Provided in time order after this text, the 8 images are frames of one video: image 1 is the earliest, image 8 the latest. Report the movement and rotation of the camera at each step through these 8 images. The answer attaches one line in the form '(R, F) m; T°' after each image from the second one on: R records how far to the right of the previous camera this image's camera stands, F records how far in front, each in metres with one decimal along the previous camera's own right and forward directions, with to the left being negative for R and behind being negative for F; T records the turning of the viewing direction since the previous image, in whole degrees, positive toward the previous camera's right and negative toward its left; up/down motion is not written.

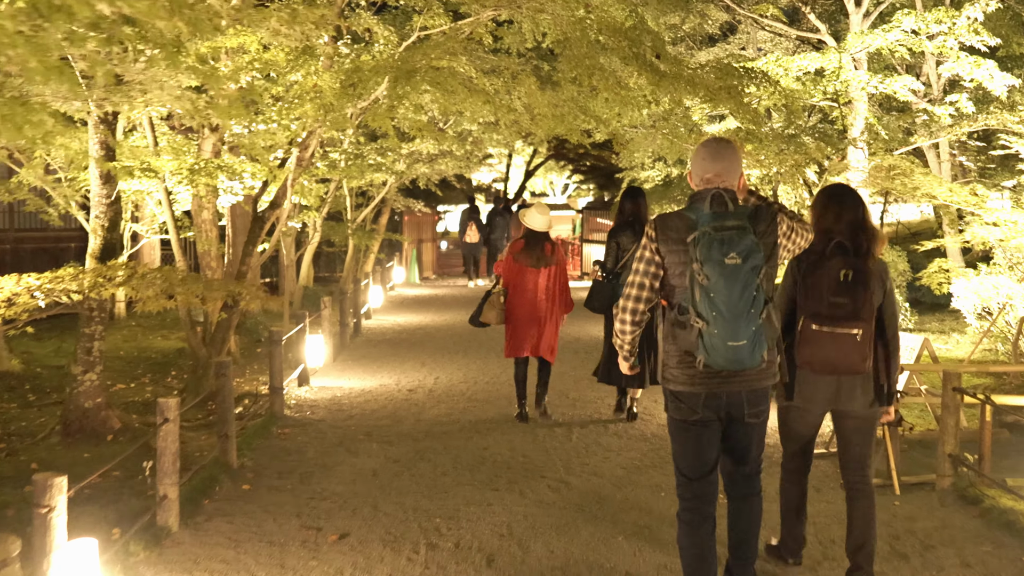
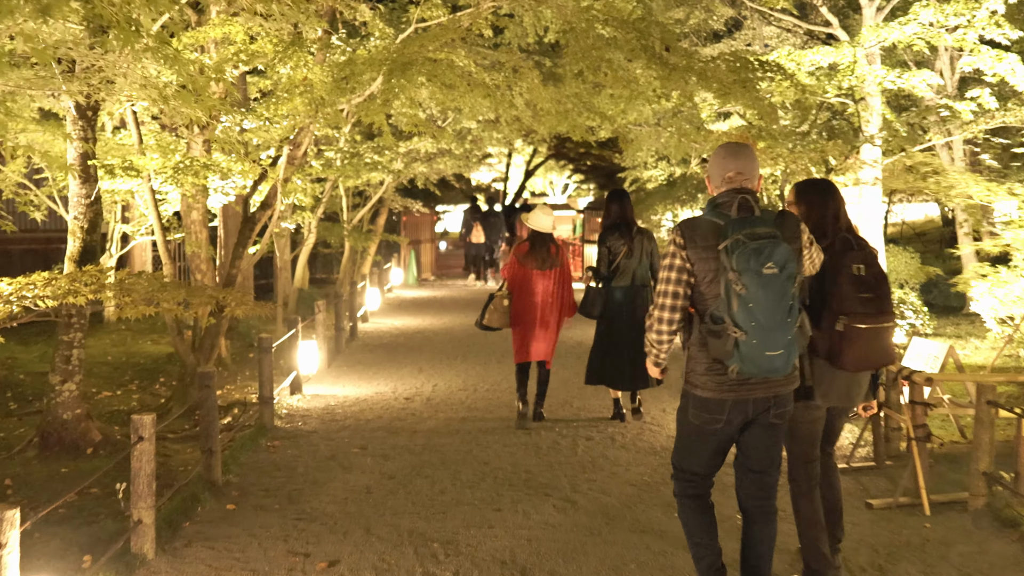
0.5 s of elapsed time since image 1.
(0.0, +0.4) m; 0°
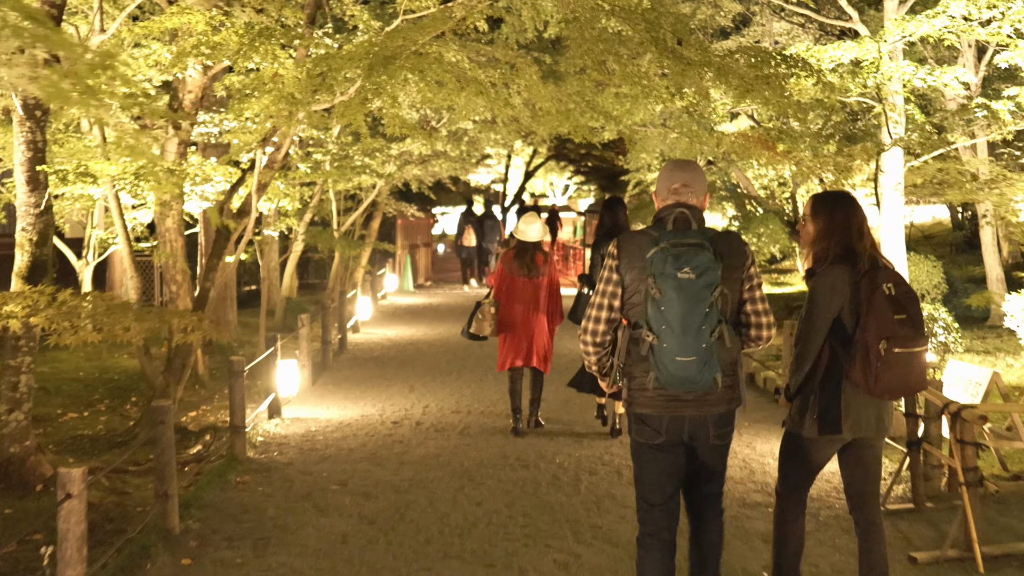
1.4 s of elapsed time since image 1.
(0.0, +0.7) m; 0°
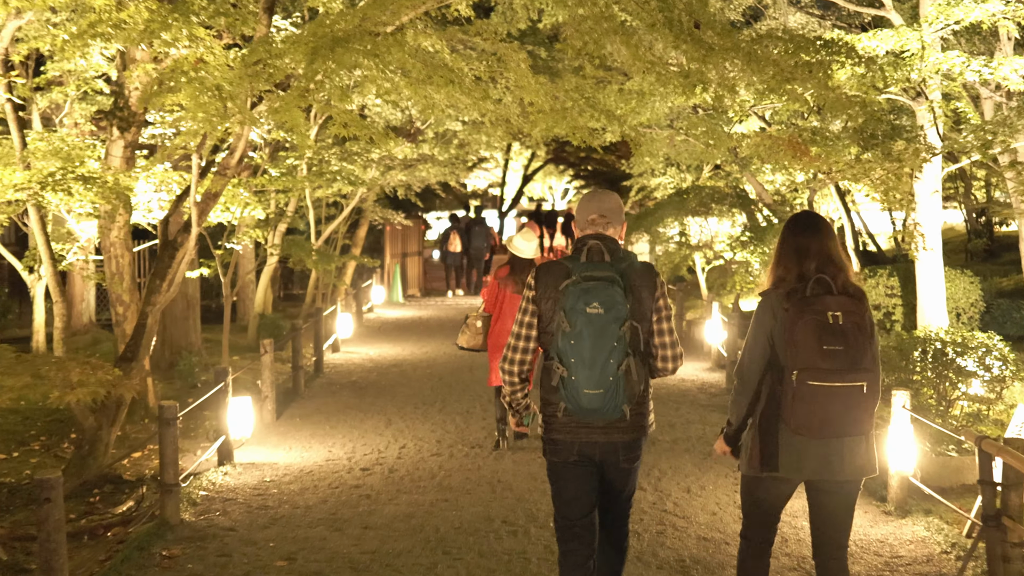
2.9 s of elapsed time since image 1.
(+0.1, +1.2) m; 0°
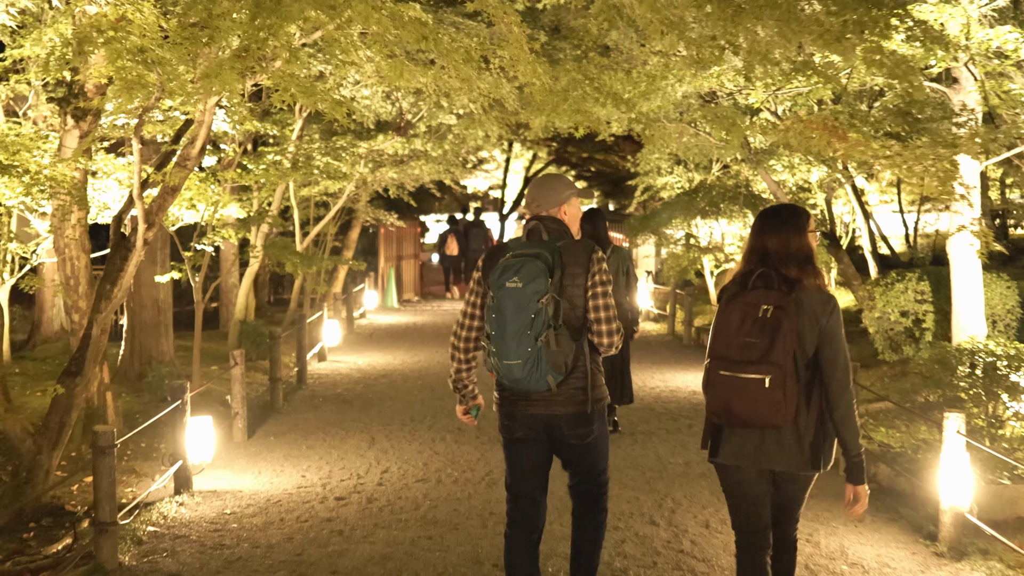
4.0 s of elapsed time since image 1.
(0.0, +0.9) m; 0°
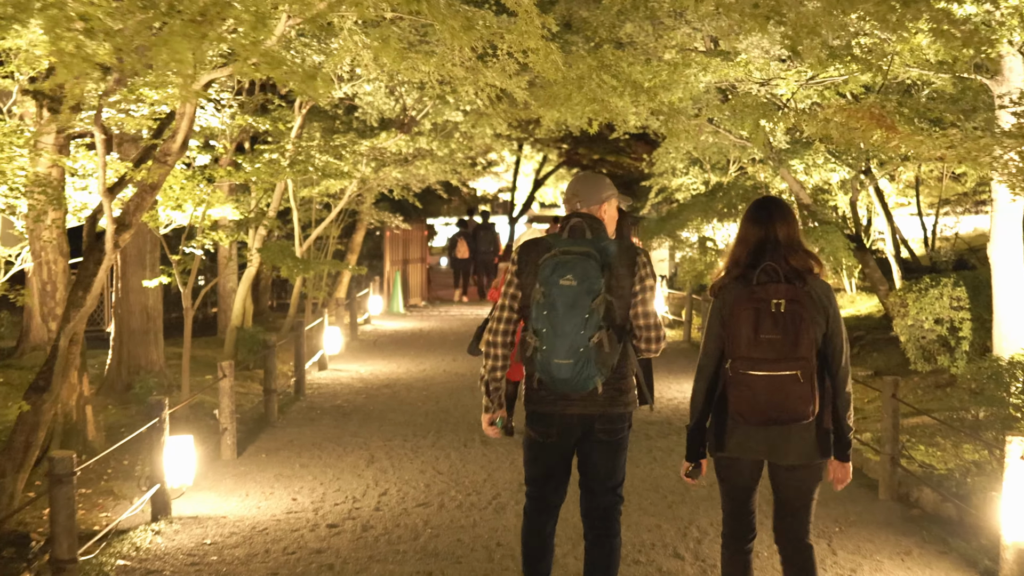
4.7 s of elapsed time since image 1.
(0.0, +0.6) m; 0°
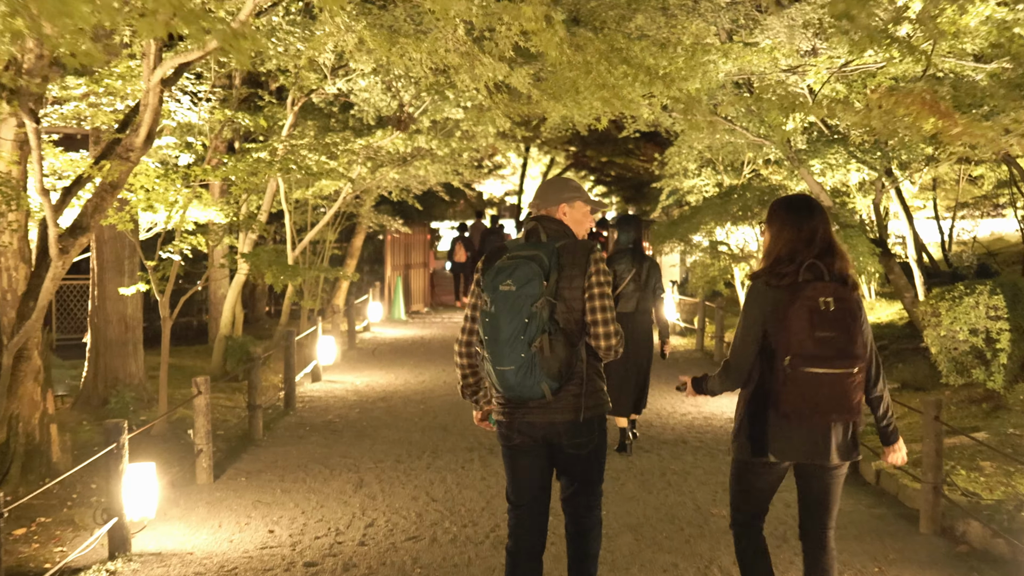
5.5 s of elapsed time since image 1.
(0.0, +0.7) m; 0°
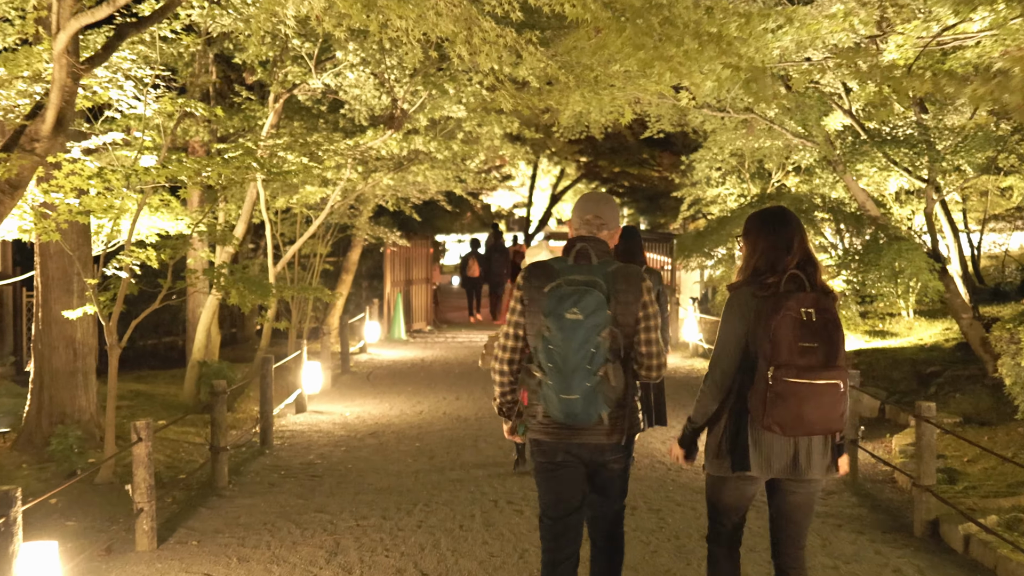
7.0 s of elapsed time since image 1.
(0.0, +1.3) m; 0°
